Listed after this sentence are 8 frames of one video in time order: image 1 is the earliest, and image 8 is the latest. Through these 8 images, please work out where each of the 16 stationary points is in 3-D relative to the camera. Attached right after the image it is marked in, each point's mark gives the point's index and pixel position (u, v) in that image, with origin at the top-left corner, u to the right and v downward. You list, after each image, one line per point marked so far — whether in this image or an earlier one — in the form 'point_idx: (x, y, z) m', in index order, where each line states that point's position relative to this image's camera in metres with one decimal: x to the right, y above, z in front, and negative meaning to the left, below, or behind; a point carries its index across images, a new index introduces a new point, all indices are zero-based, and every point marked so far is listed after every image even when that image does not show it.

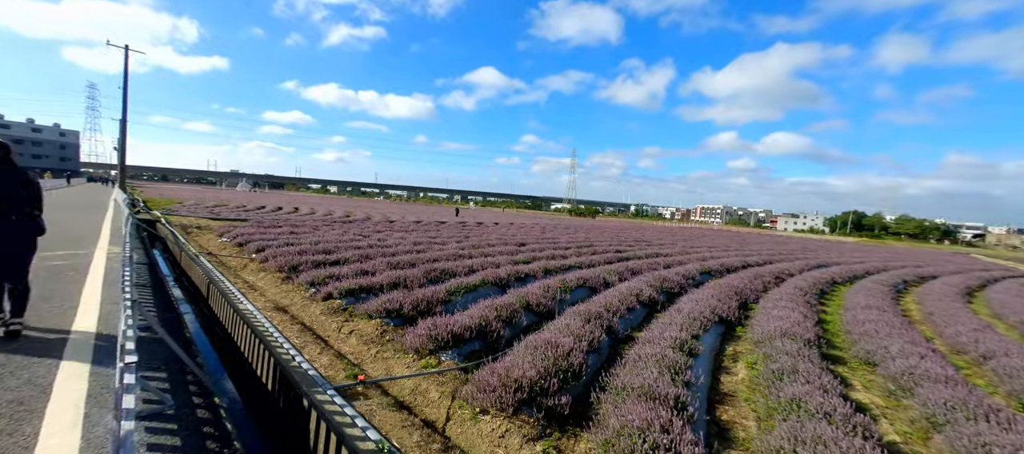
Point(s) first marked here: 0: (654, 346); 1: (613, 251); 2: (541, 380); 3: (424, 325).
0: (+3.2, -2.7, +7.6) m
1: (+5.7, -1.3, +19.0) m
2: (+0.5, -2.4, +5.4) m
3: (-1.7, -1.8, +6.3) m
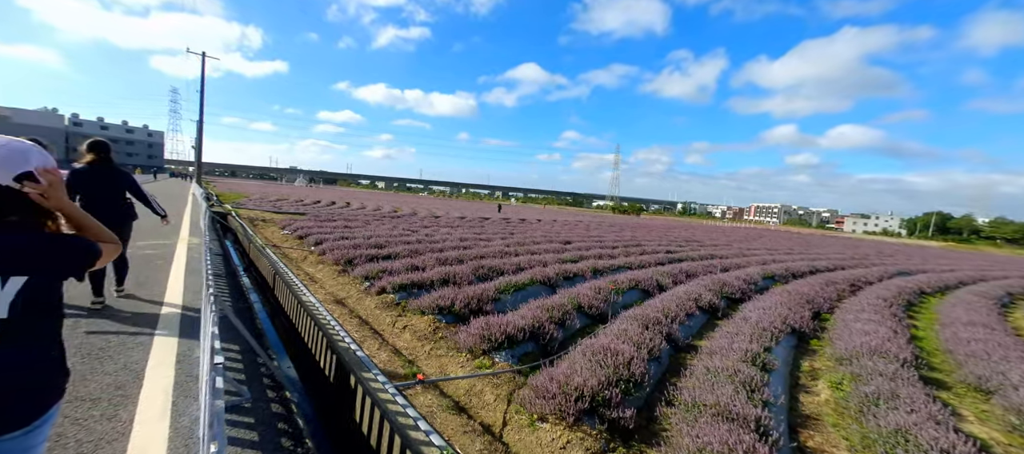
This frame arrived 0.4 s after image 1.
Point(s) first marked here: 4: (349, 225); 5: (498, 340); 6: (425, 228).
0: (+4.3, -2.7, +6.9) m
1: (+8.0, -1.3, +18.0) m
2: (+1.4, -2.4, +5.1) m
3: (-0.7, -1.8, +6.1) m
4: (-5.7, +0.1, +12.0) m
5: (-0.2, -1.9, +5.8) m
6: (-3.5, 0.0, +13.9) m
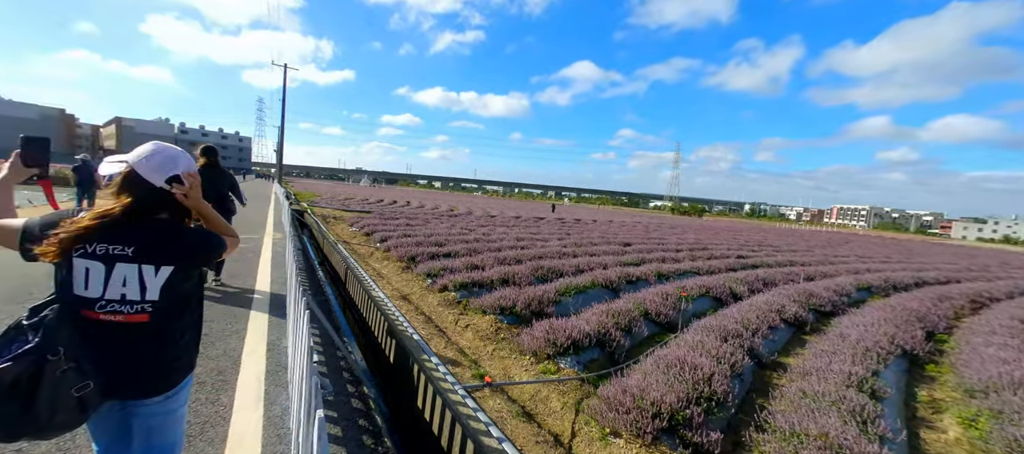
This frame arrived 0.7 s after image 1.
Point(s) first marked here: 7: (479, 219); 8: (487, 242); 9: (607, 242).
0: (+5.4, -2.7, +6.0) m
1: (+10.7, -1.4, +16.4) m
2: (+2.3, -2.4, +4.6) m
3: (+0.5, -1.7, +5.9) m
4: (-3.7, +0.1, +12.4) m
5: (+0.8, -1.9, +5.5) m
6: (-1.3, 0.0, +14.0) m
7: (-1.6, +0.5, +18.5) m
8: (-0.8, -0.5, +10.8) m
9: (+4.1, -0.7, +14.8) m
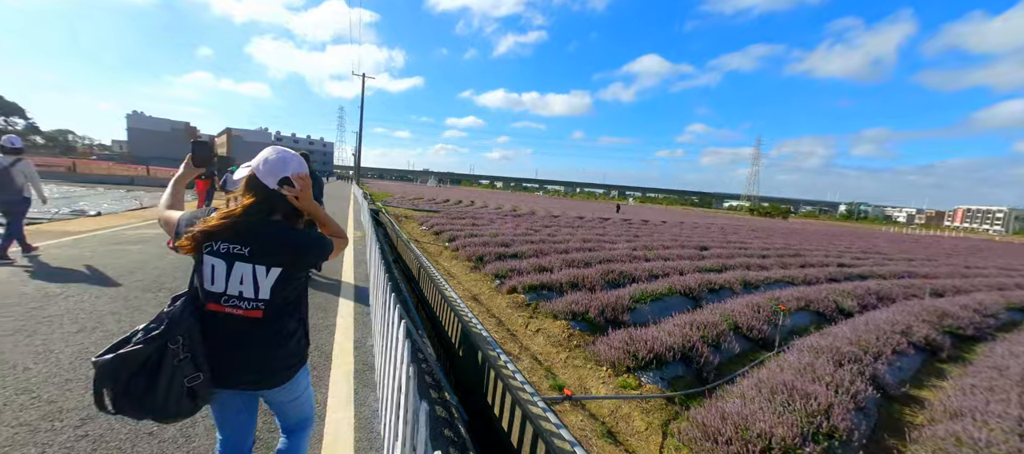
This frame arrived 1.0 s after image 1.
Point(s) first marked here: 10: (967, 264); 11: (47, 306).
0: (+6.6, -2.8, +4.8) m
1: (+13.4, -1.5, +14.2) m
2: (+3.3, -2.4, +3.8) m
3: (+1.7, -1.8, +5.5) m
4: (-1.4, +0.1, +12.6) m
5: (+2.0, -1.9, +5.0) m
6: (+1.3, 0.0, +13.7) m
7: (+1.6, +0.4, +18.2) m
8: (+1.2, -0.5, +10.5) m
9: (+6.7, -0.8, +13.6) m
10: (+24.2, -2.0, +18.1) m
11: (-4.1, -0.7, +3.0) m
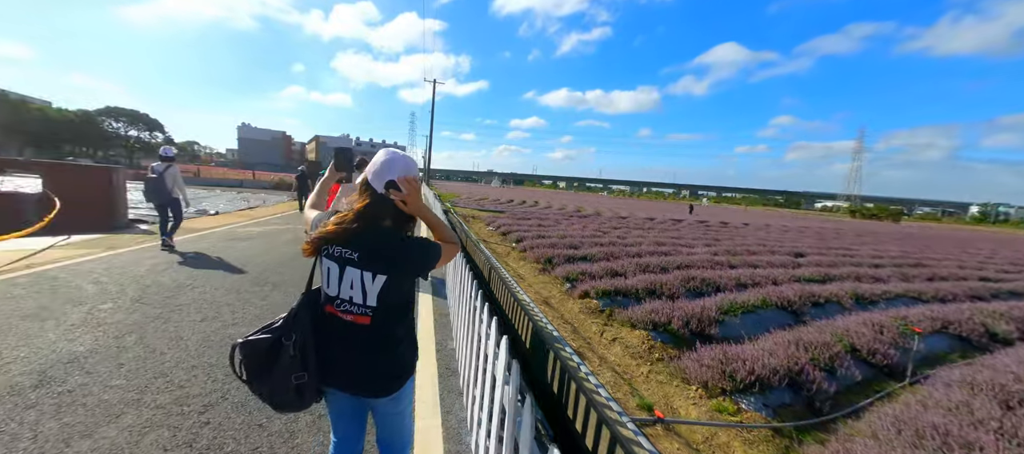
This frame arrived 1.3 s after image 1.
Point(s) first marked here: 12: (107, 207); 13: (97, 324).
0: (+7.5, -2.9, +3.4) m
1: (+15.8, -1.7, +11.6) m
2: (+4.1, -2.5, +3.0) m
3: (+2.8, -1.8, +4.9) m
4: (+0.9, +0.1, +12.4) m
5: (+3.0, -2.0, +4.4) m
6: (+3.7, -0.1, +13.1) m
7: (+4.8, +0.4, +17.5) m
8: (+3.2, -0.5, +9.9) m
9: (+9.1, -0.9, +12.1) m
10: (+27.1, -2.3, +13.7) m
11: (-3.3, -0.7, +3.4) m
12: (-9.9, +0.5, +8.4) m
13: (-3.3, -0.8, +2.7) m
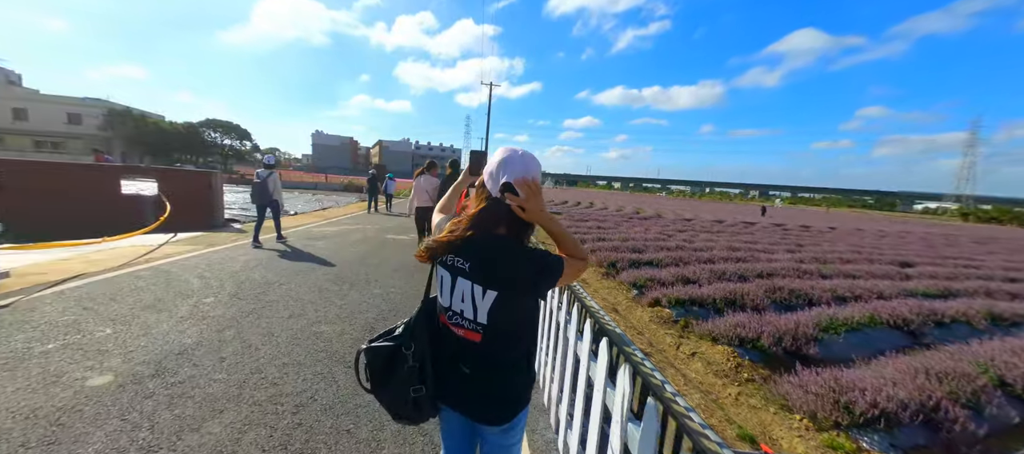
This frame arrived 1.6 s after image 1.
0: (+8.1, -3.0, +2.1) m
1: (+17.5, -1.9, +9.1) m
2: (+4.7, -2.5, +2.2) m
3: (+3.7, -1.8, +4.2) m
4: (+2.9, 0.0, +11.9) m
5: (+3.8, -2.0, +3.7) m
6: (+5.7, -0.2, +12.2) m
7: (+7.4, +0.2, +16.4) m
8: (+4.8, -0.6, +9.2) m
9: (+10.9, -1.0, +10.5) m
10: (+29.0, -2.5, +9.7) m
11: (-2.5, -0.7, +3.6) m
12: (-8.4, +0.5, +9.4) m
13: (-2.6, -0.8, +2.9) m
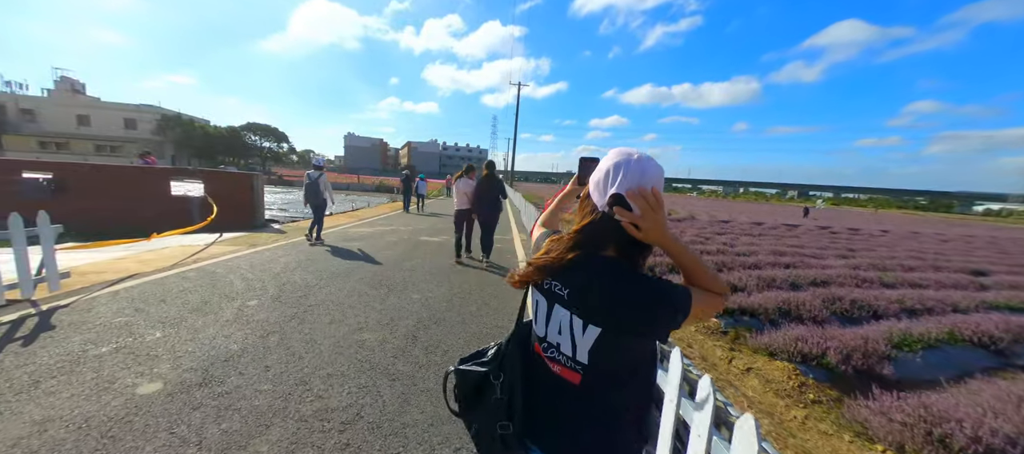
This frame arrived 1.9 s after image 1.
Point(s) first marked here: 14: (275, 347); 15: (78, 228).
0: (+8.4, -3.1, +1.3) m
1: (+18.2, -2.1, +7.7) m
2: (+5.0, -2.6, +1.7) m
3: (+4.1, -1.9, +3.8) m
4: (+3.9, 0.0, +11.5) m
5: (+4.2, -2.1, +3.2) m
6: (+6.7, -0.3, +11.6) m
7: (+8.7, +0.1, +15.7) m
8: (+5.6, -0.7, +8.6) m
9: (+11.8, -1.1, +9.6) m
10: (+29.7, -2.8, +7.5) m
11: (-2.1, -0.7, +3.5) m
12: (-7.6, +0.5, +9.8) m
13: (-2.2, -0.8, +2.9) m
14: (-1.7, -0.9, +2.5) m
15: (-11.3, 0.0, +8.9) m
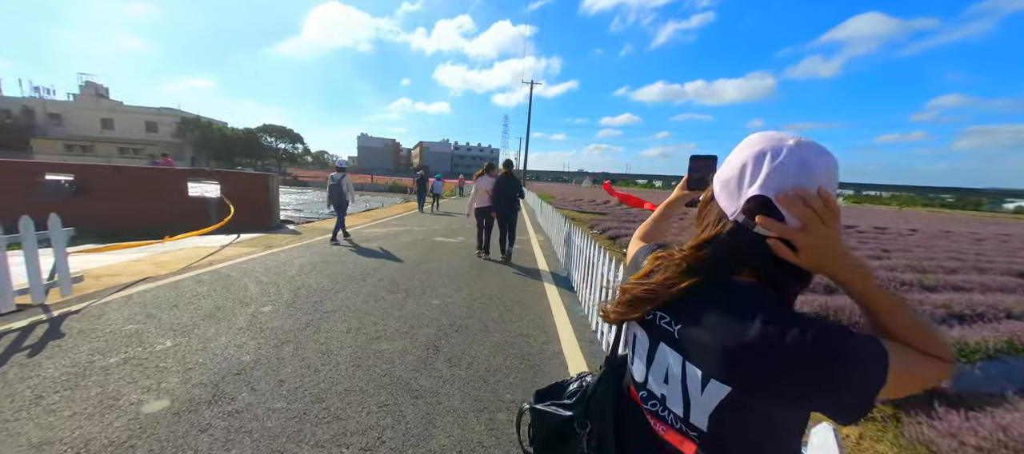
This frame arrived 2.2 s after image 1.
0: (+8.6, -3.1, +0.9) m
1: (+18.6, -2.0, +7.0) m
2: (+5.2, -2.6, +1.3) m
3: (+4.4, -1.9, +3.4) m
4: (+4.4, 0.0, +11.1) m
5: (+4.5, -2.1, +2.9) m
6: (+7.2, -0.3, +11.2) m
7: (+9.3, +0.2, +15.2) m
8: (+5.9, -0.7, +8.2) m
9: (+12.2, -1.1, +9.0) m
10: (+30.1, -2.7, +6.4) m
11: (-1.9, -0.7, +3.4) m
12: (-7.1, +0.5, +9.8) m
13: (-2.0, -0.8, +2.7) m
14: (-1.5, -0.9, +2.3) m
15: (-10.9, -0.1, +9.0) m
